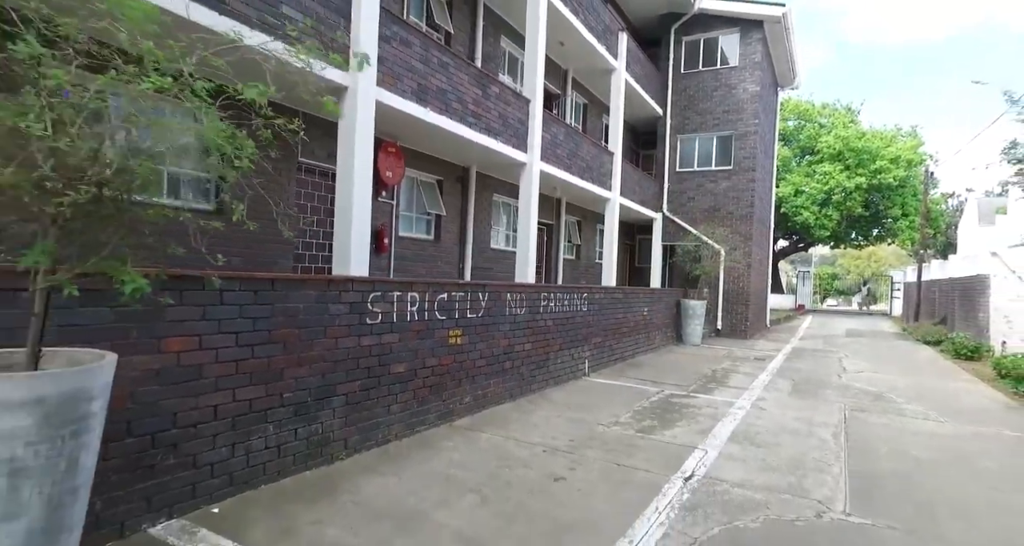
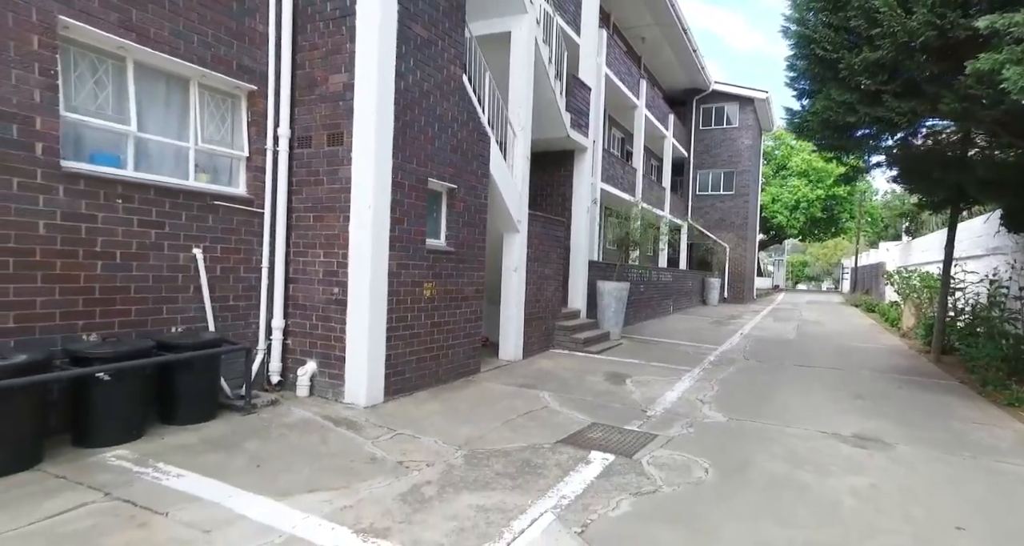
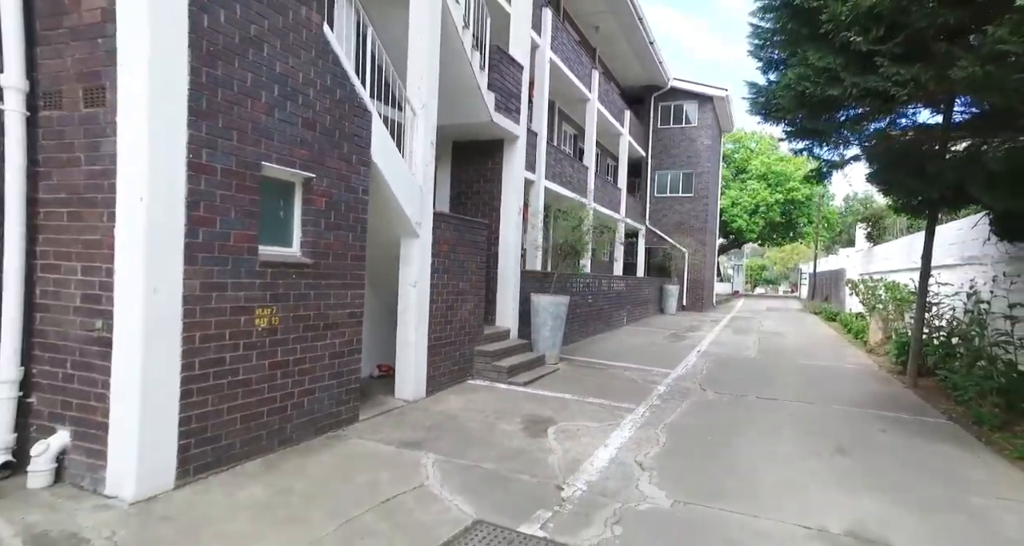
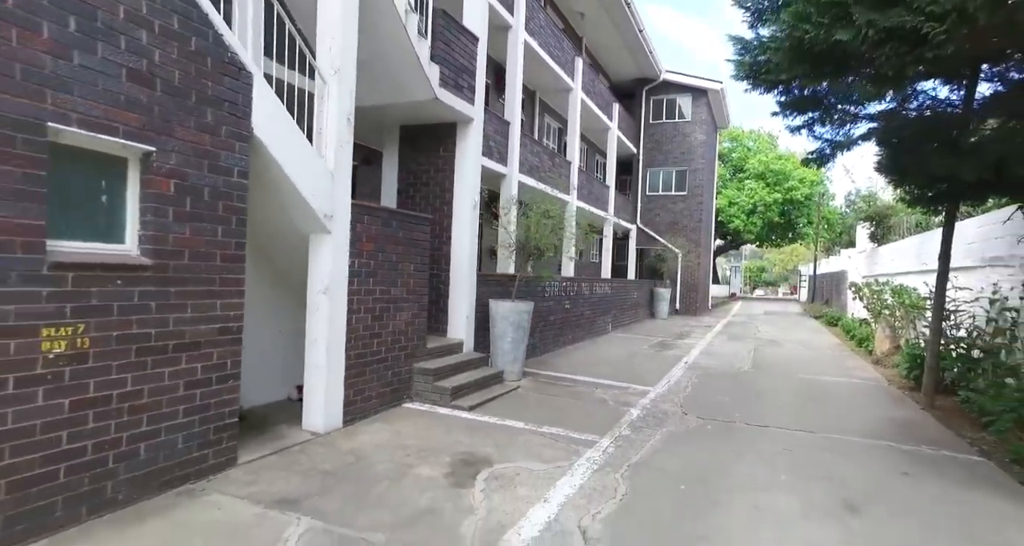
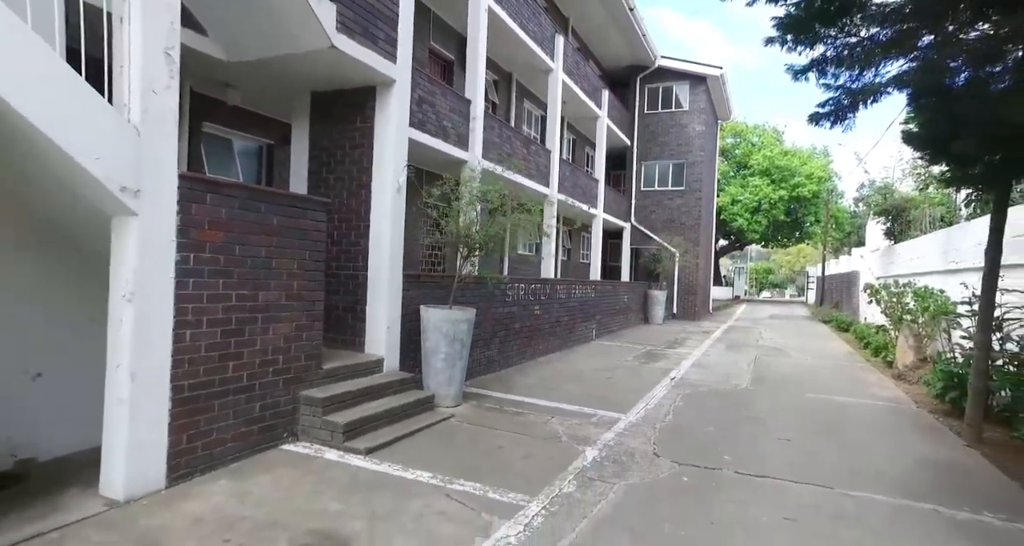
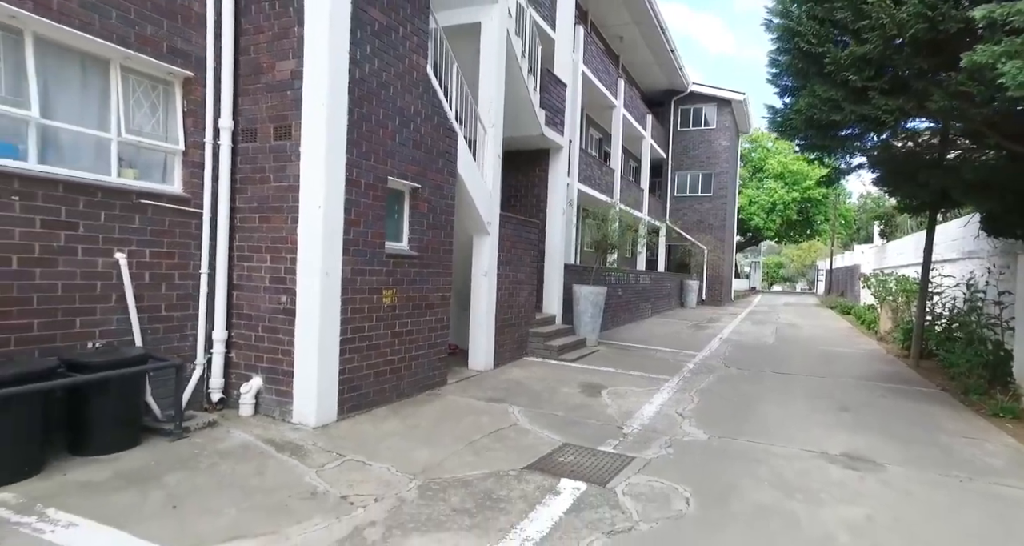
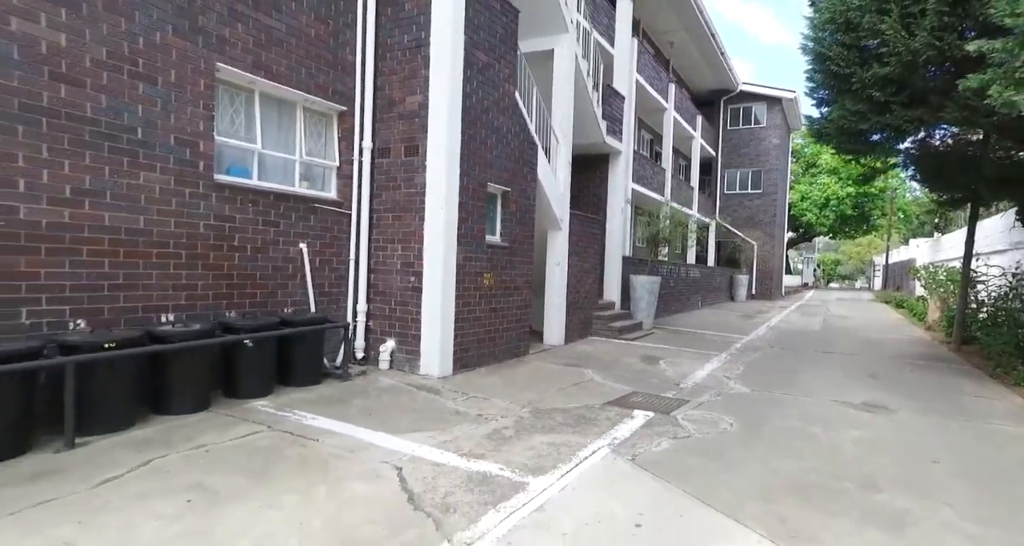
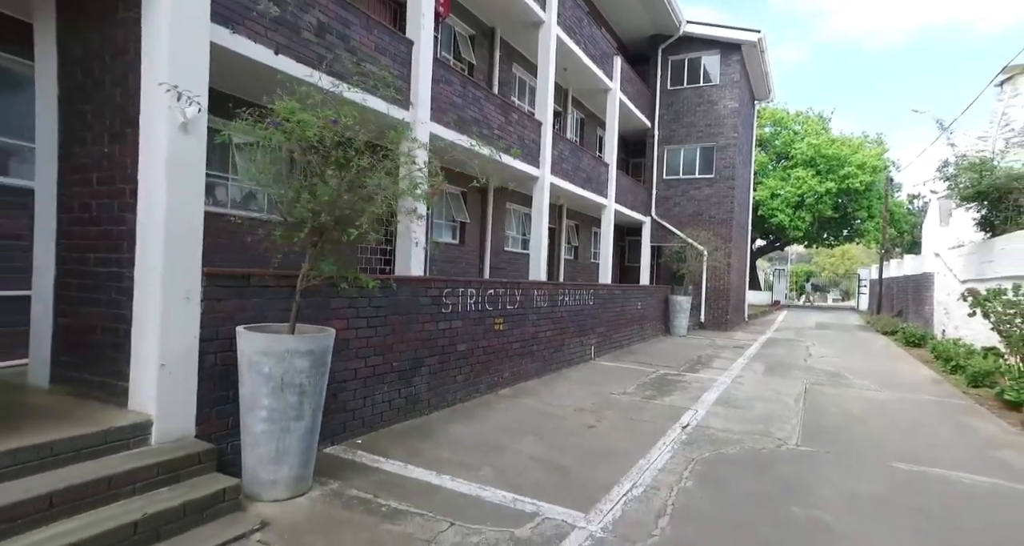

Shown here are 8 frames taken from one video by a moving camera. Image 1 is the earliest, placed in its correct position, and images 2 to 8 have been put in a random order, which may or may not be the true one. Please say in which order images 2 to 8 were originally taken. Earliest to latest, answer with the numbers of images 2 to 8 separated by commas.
8, 5, 4, 3, 6, 2, 7
